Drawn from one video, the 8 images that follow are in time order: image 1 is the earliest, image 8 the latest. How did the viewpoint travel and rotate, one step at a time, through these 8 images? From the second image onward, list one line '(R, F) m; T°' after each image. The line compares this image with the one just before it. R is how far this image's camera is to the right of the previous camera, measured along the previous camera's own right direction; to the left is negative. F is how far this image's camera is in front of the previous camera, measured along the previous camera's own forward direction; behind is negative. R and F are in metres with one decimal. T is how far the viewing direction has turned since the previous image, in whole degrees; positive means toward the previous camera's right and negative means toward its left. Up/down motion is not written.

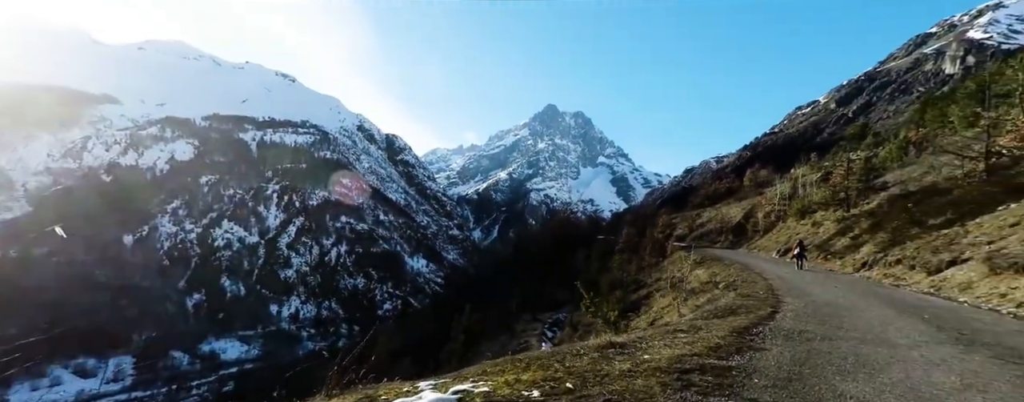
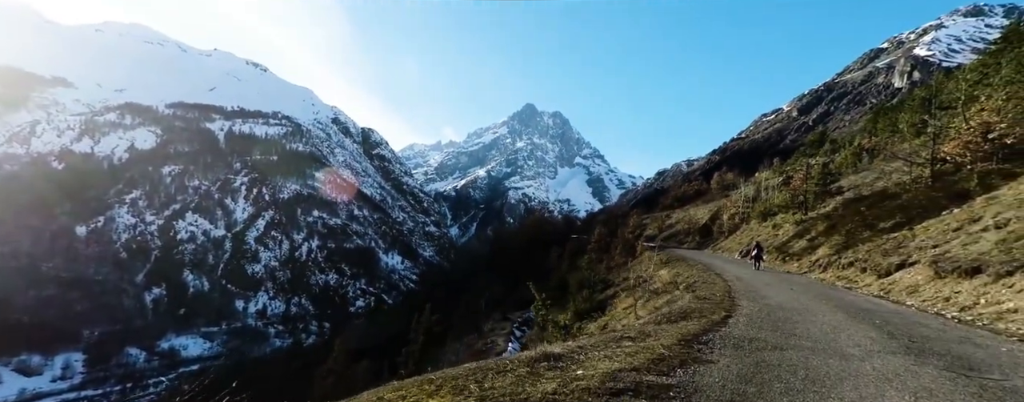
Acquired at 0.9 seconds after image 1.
(+0.8, +0.7) m; +3°
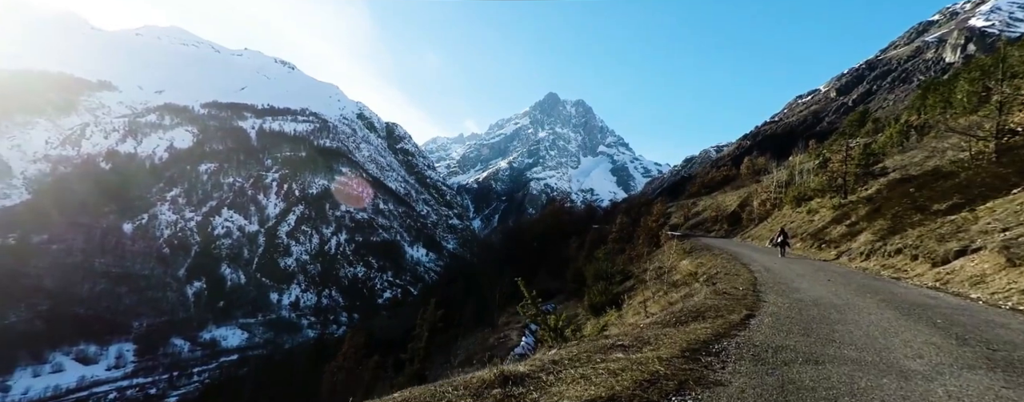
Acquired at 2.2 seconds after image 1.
(+1.2, +1.9) m; -3°
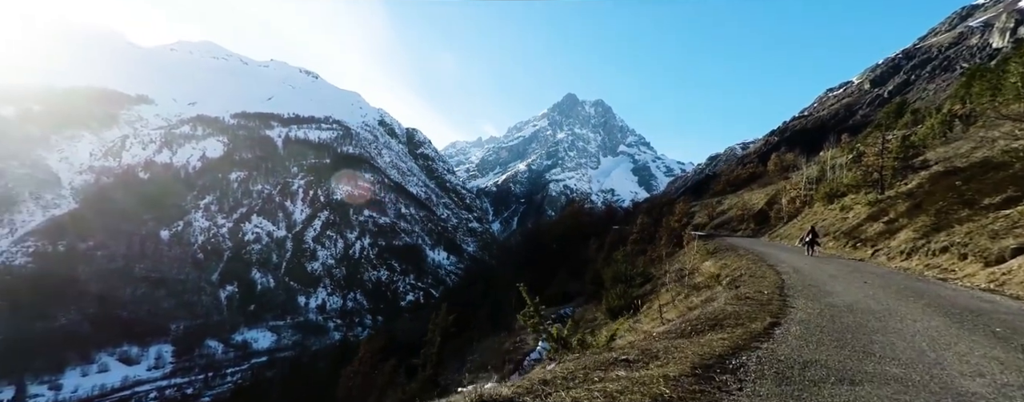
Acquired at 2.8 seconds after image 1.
(+0.6, +0.9) m; -3°
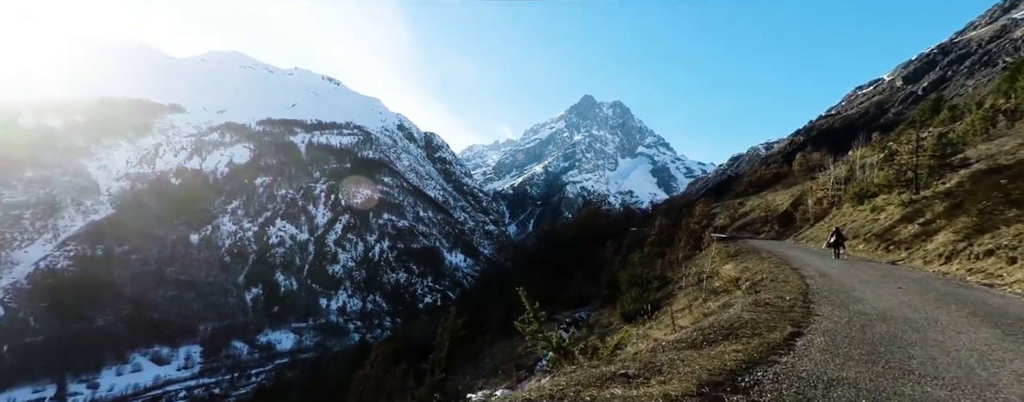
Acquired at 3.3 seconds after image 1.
(+0.5, +0.7) m; -2°
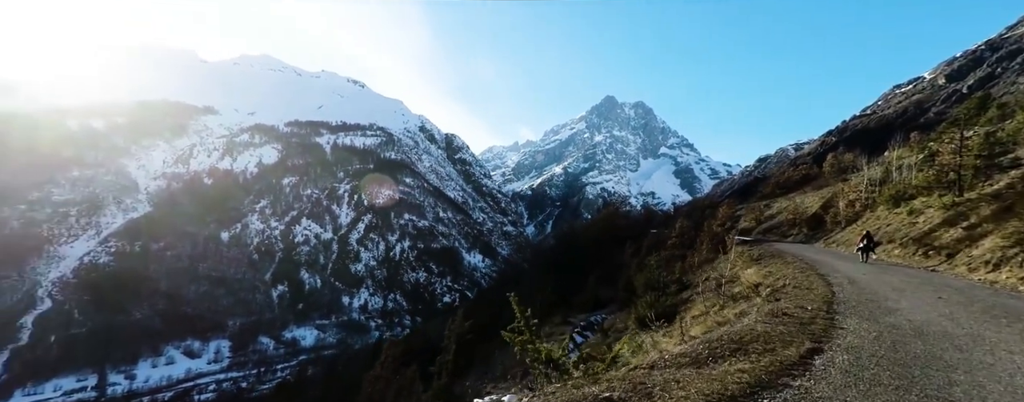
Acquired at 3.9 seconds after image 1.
(+0.7, +0.9) m; -3°
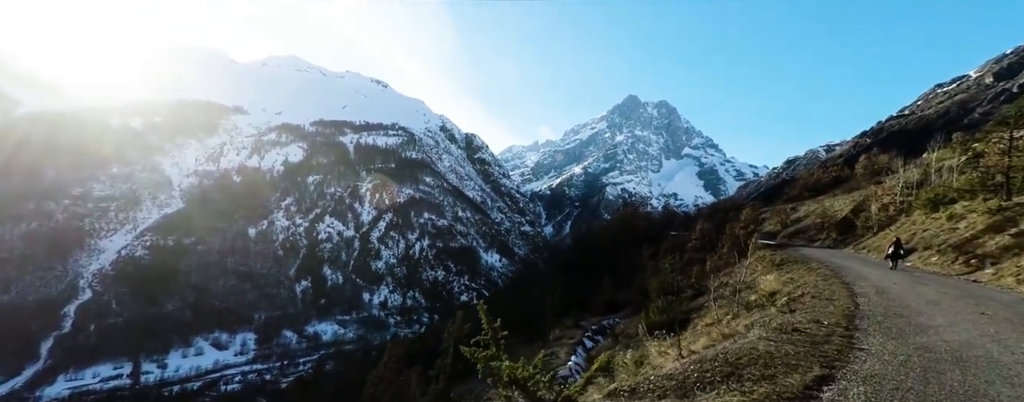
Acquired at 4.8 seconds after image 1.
(+1.0, +1.1) m; -3°
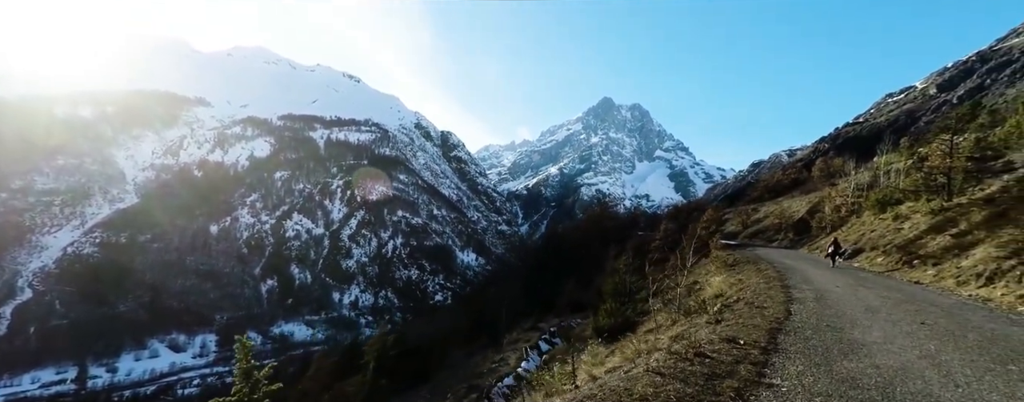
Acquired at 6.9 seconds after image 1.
(+2.2, +1.9) m; +3°
